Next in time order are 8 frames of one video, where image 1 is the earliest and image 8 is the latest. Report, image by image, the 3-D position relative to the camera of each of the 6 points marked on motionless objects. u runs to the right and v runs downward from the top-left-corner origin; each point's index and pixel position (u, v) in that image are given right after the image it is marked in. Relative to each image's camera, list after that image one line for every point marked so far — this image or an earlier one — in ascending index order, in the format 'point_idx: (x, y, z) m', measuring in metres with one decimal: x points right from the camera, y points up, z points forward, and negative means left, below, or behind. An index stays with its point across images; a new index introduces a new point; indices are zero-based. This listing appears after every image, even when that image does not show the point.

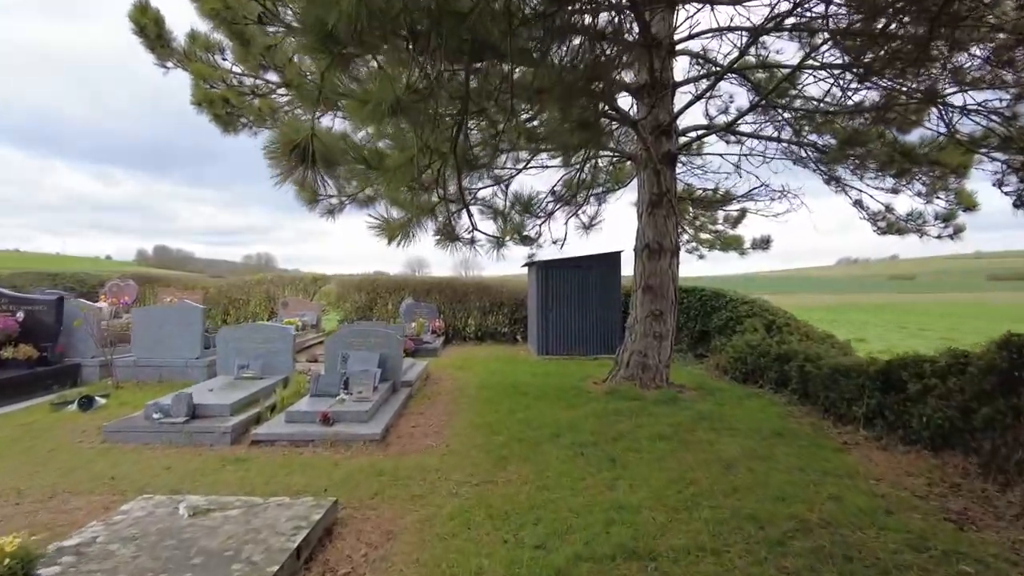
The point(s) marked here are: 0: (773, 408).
0: (+2.8, -1.3, +6.9) m
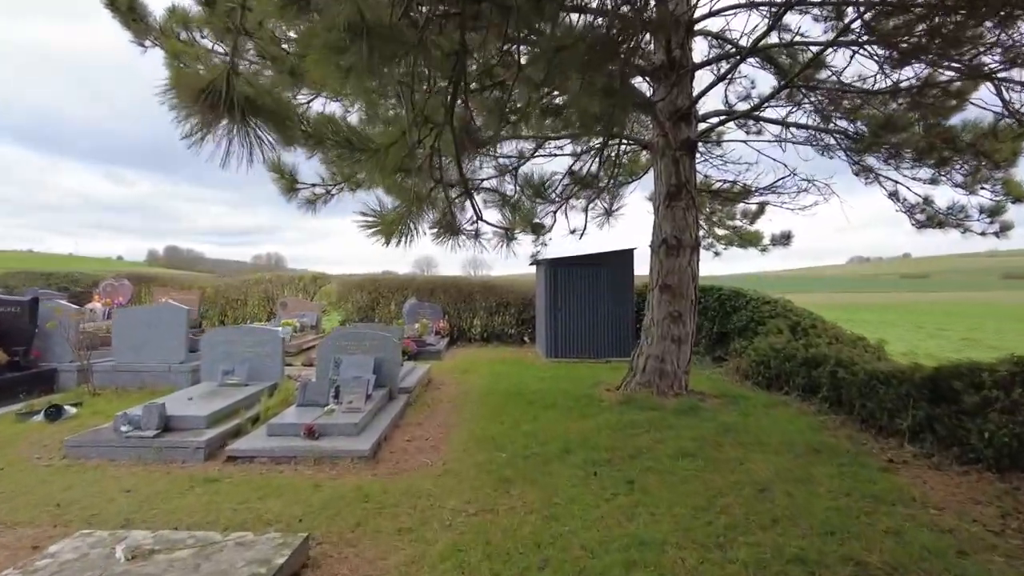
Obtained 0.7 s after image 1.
0: (+2.8, -1.3, +6.3) m
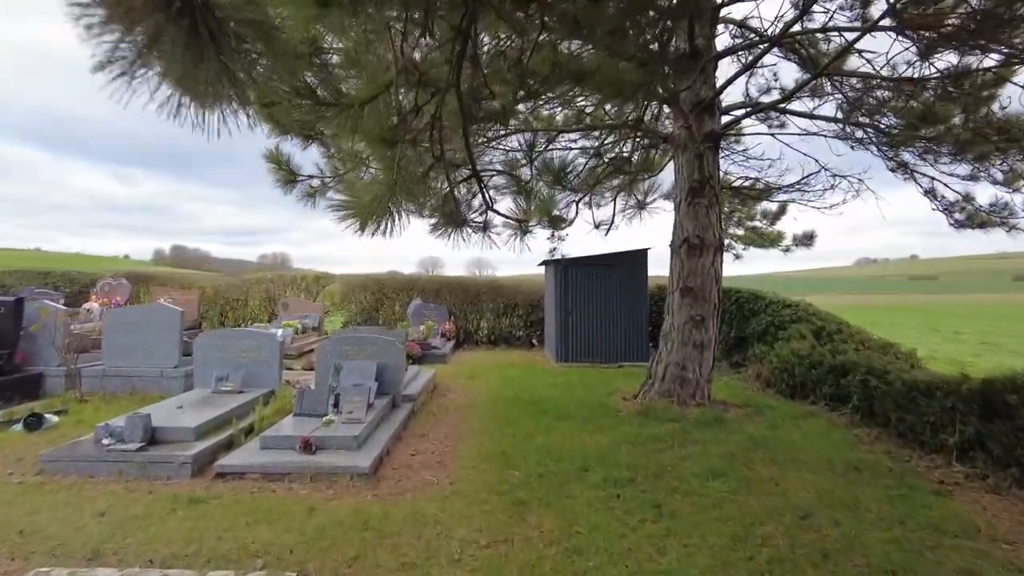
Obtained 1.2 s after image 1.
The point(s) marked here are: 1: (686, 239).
0: (+2.9, -1.3, +5.9) m
1: (+1.7, +0.5, +6.4) m
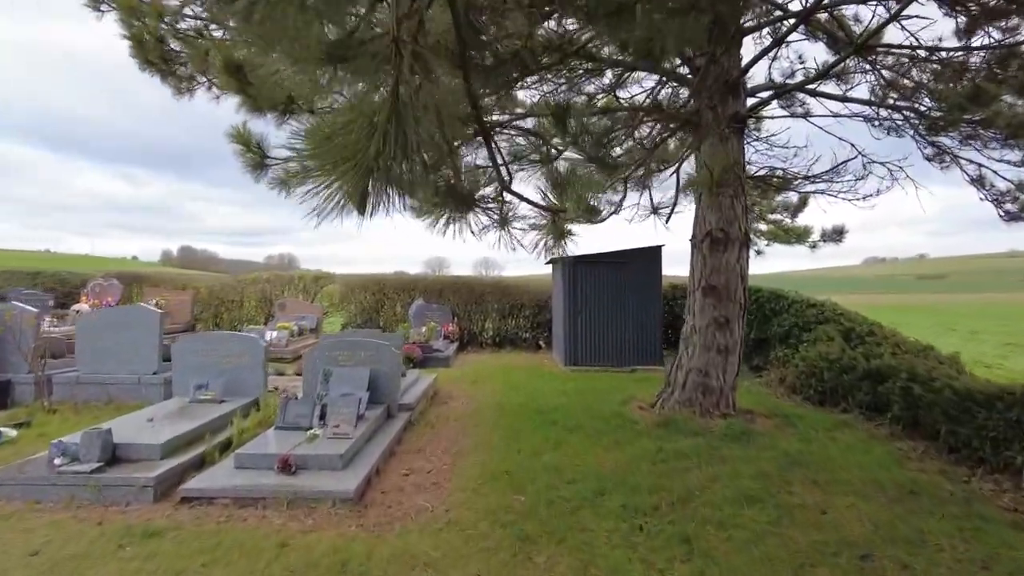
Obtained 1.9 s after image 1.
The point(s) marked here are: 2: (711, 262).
0: (+3.0, -1.3, +5.3) m
1: (+1.8, +0.5, +5.9) m
2: (+1.8, +0.2, +5.9) m
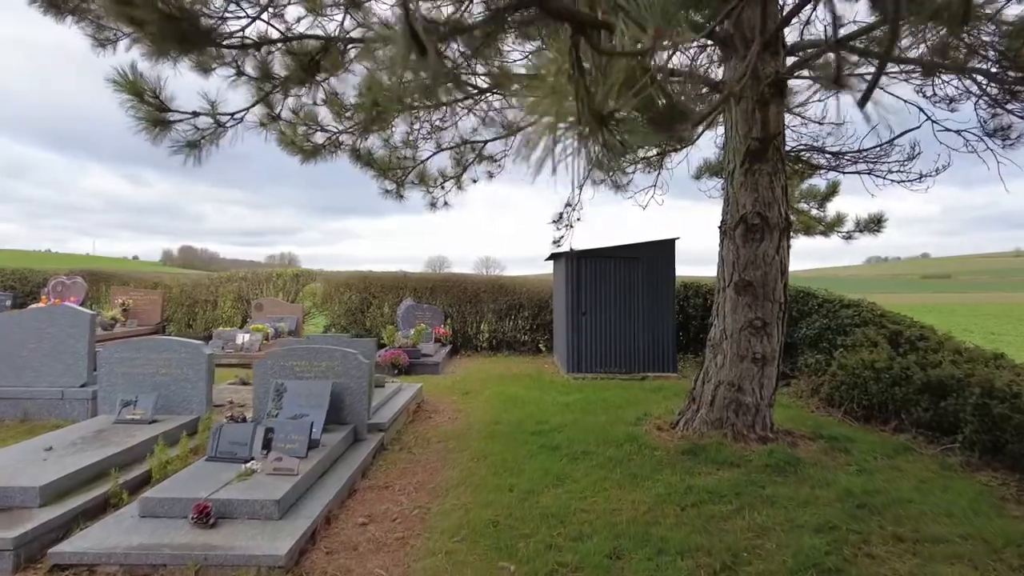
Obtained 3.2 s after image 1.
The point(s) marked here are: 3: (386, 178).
0: (+2.9, -1.2, +4.3) m
1: (+1.7, +0.5, +4.9) m
2: (+1.7, +0.3, +4.9) m
3: (-1.1, +1.0, +5.8) m
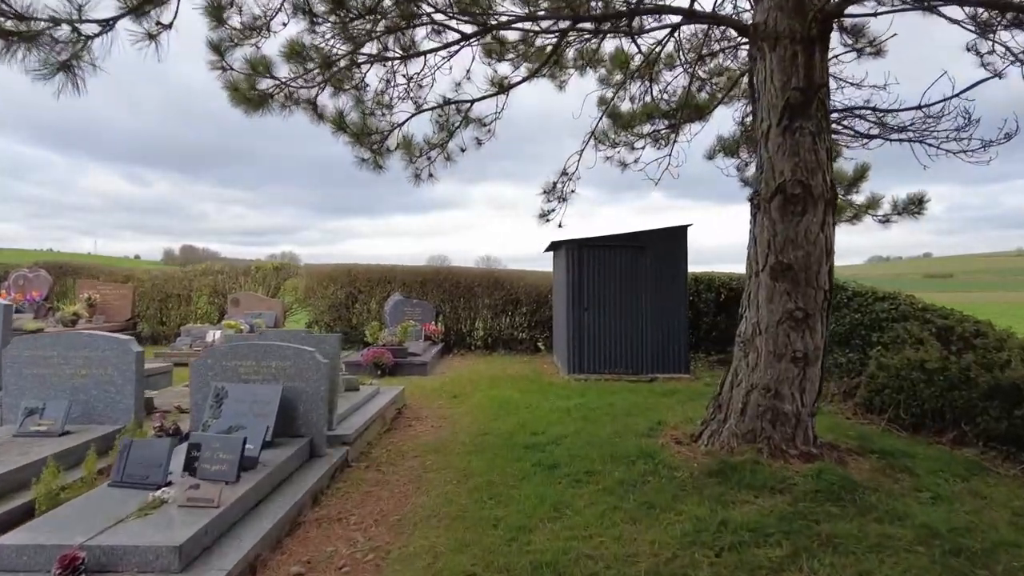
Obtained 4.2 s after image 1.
0: (+2.8, -1.1, +3.4) m
1: (+1.6, +0.6, +4.0) m
2: (+1.7, +0.4, +4.0) m
3: (-1.2, +1.1, +5.0) m
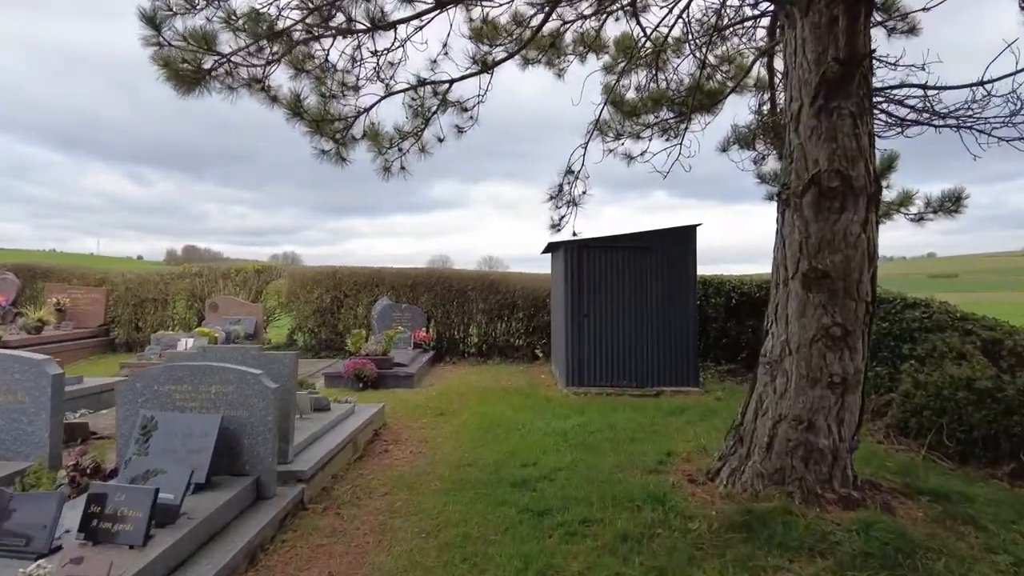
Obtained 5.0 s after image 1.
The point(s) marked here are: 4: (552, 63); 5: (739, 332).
0: (+2.7, -1.2, +2.8) m
1: (+1.6, +0.6, +3.3) m
2: (+1.6, +0.3, +3.4) m
3: (-1.3, +1.0, +4.3) m
4: (+0.4, +2.0, +5.9) m
5: (+3.0, -0.6, +8.7) m
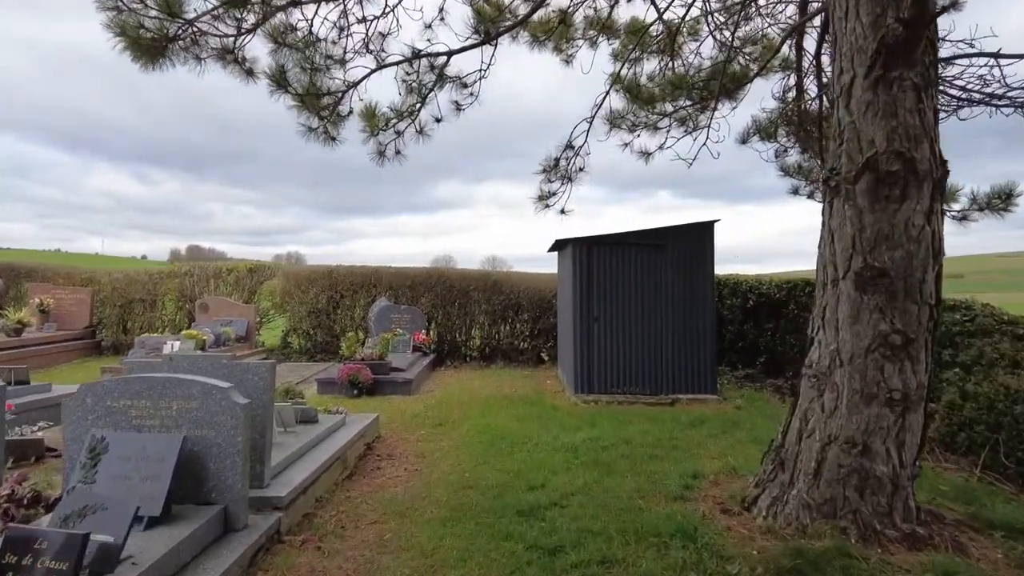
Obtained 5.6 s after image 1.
0: (+2.8, -1.2, +2.3) m
1: (+1.6, +0.6, +2.9) m
2: (+1.6, +0.3, +2.9) m
3: (-1.2, +1.0, +3.9) m
4: (+0.4, +2.0, +5.4) m
5: (+3.1, -0.6, +8.2) m
